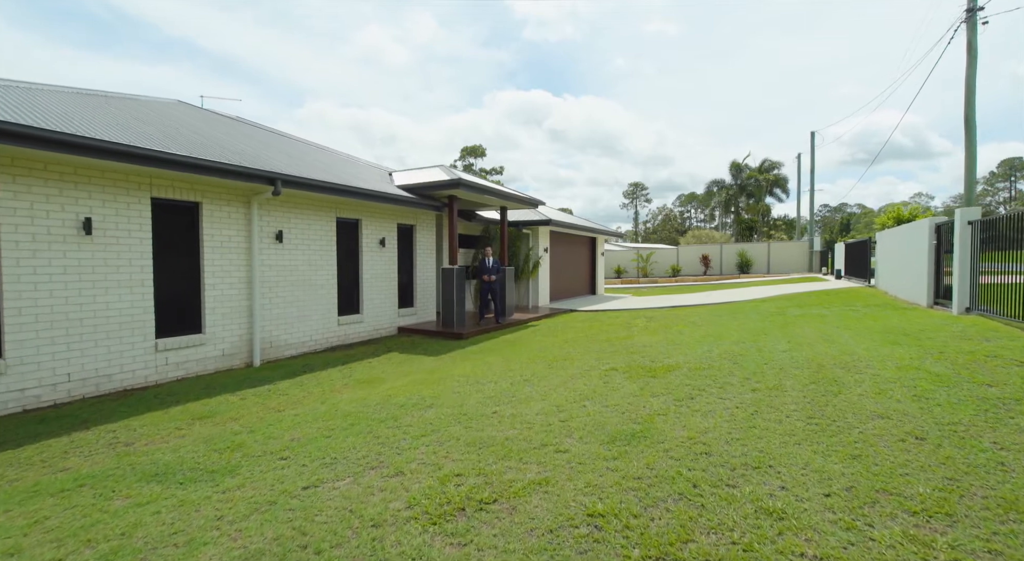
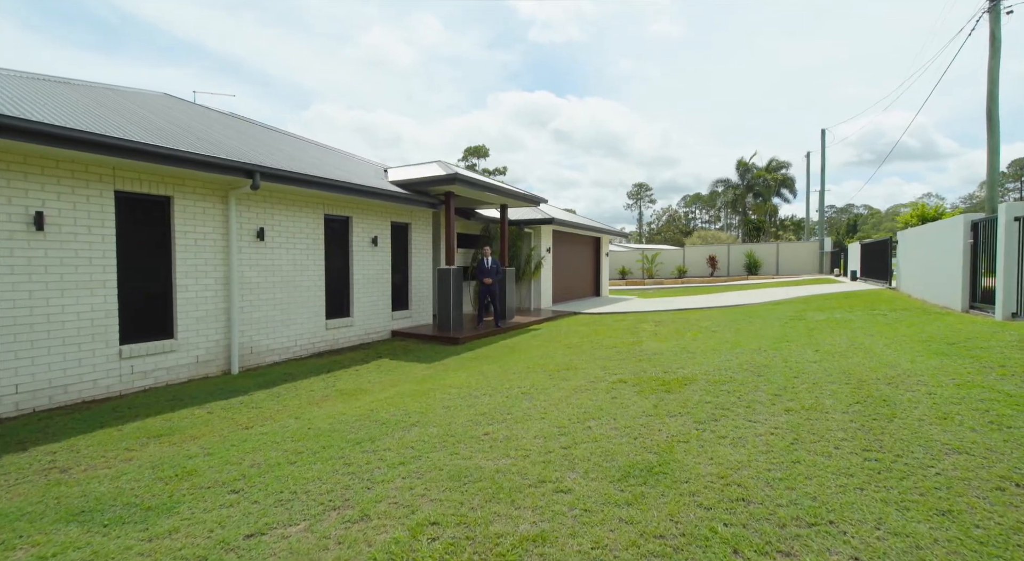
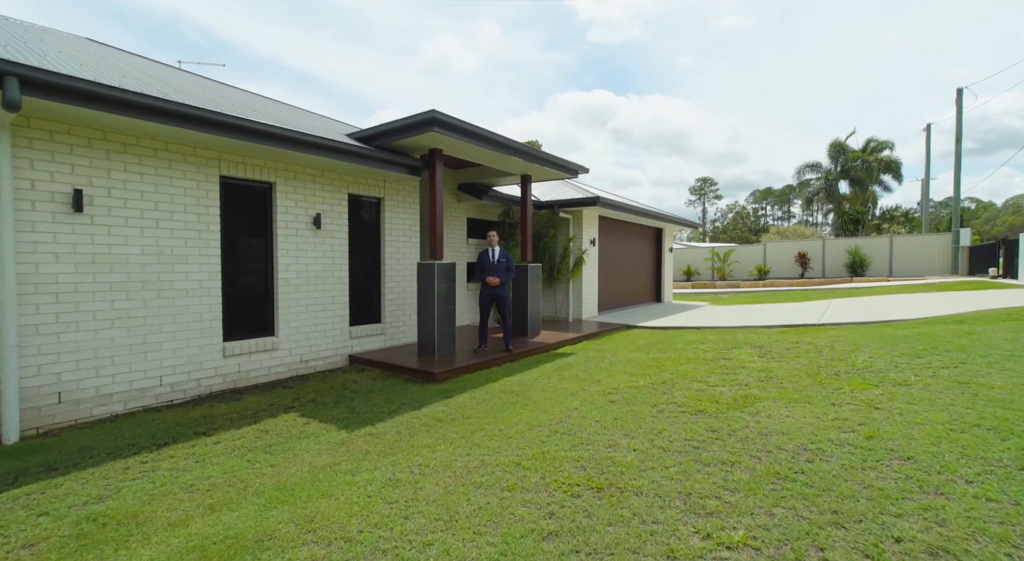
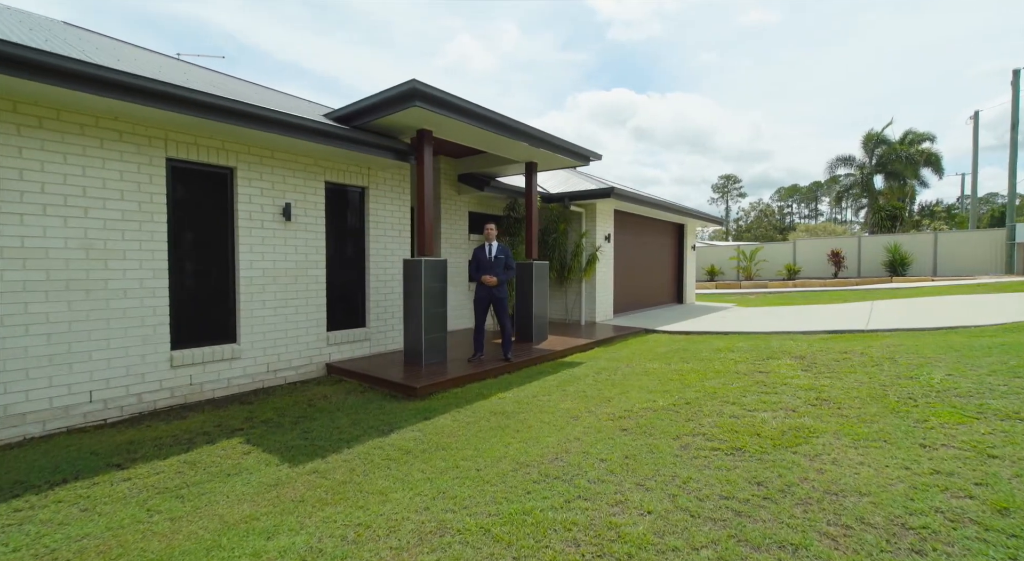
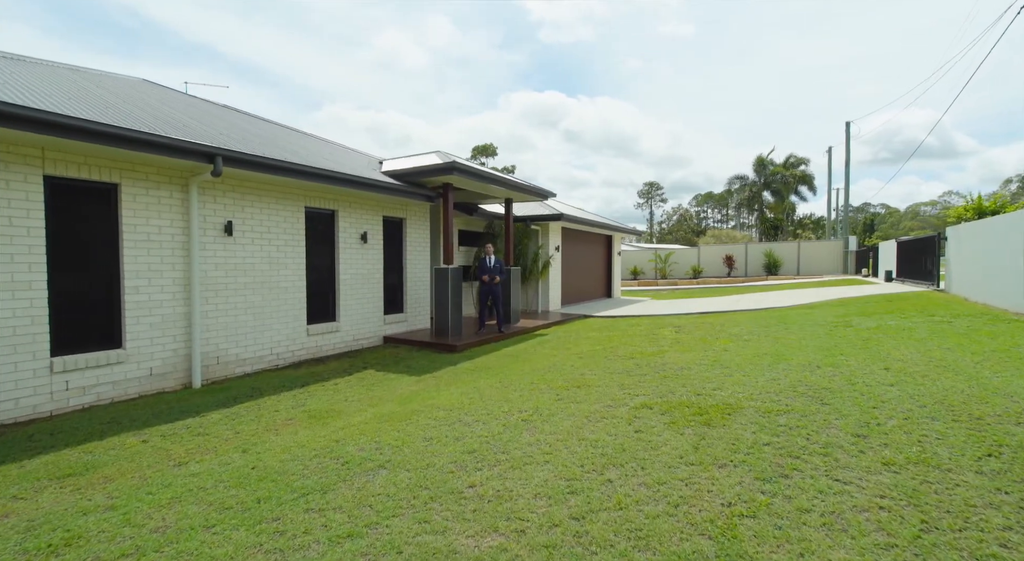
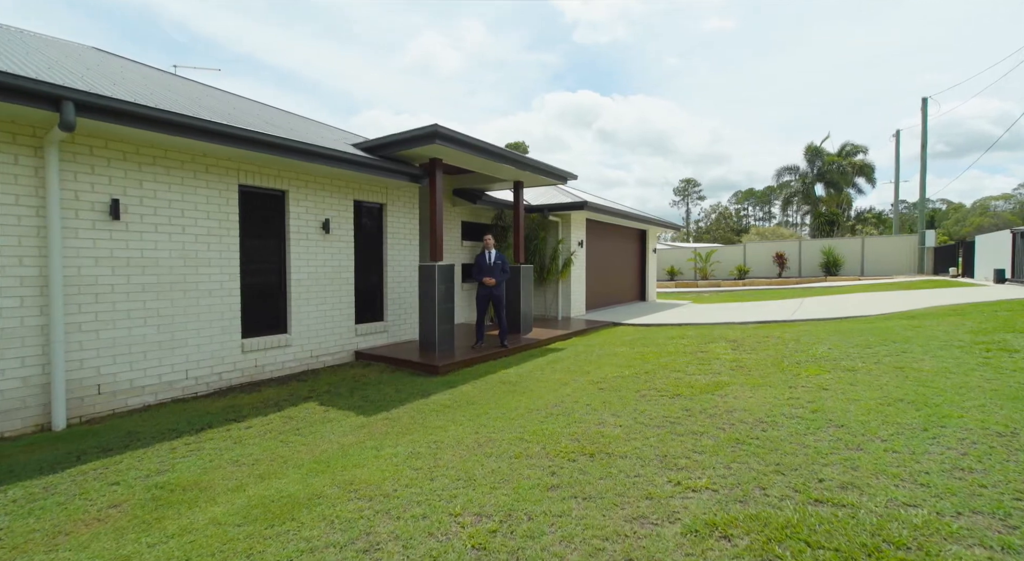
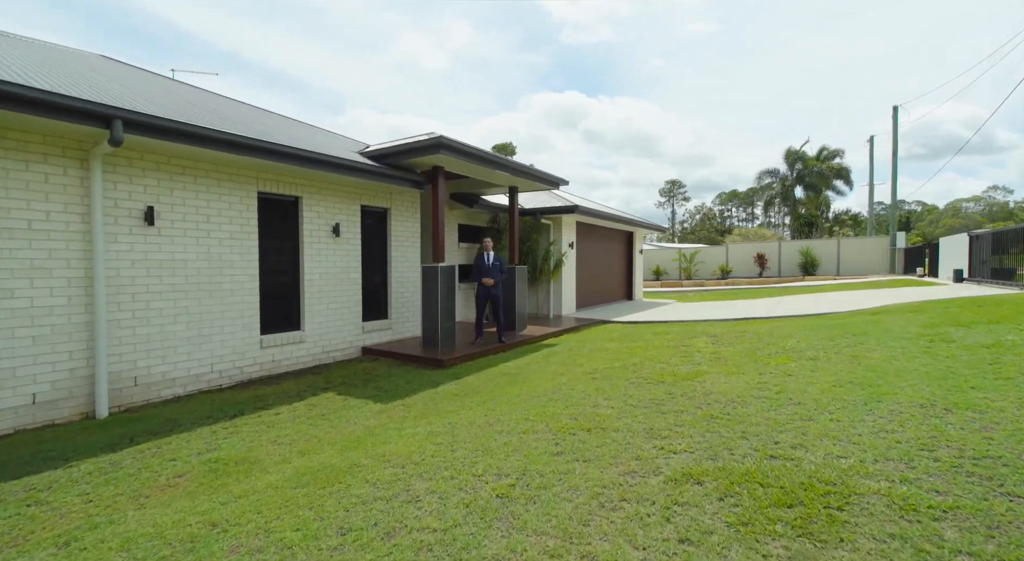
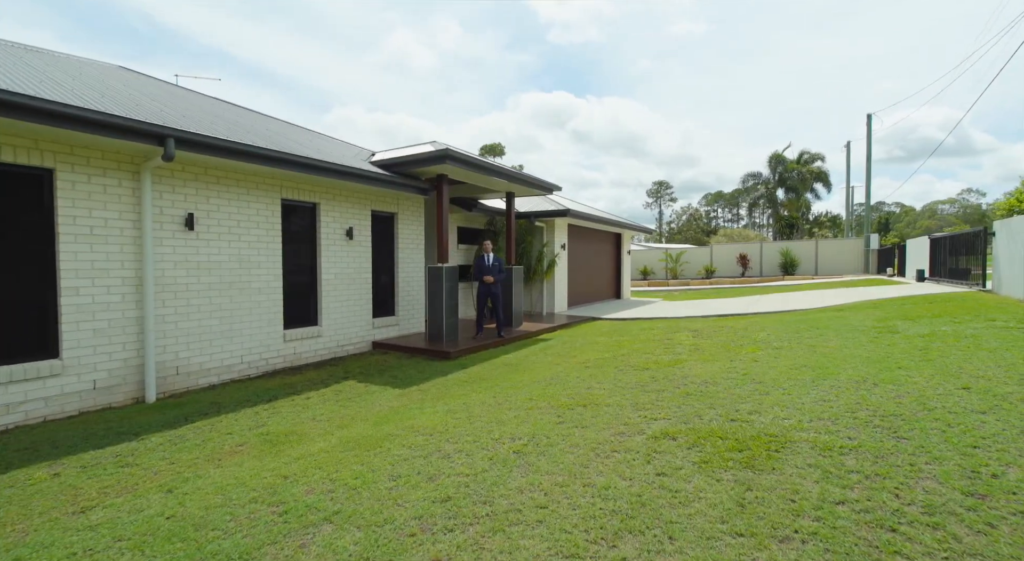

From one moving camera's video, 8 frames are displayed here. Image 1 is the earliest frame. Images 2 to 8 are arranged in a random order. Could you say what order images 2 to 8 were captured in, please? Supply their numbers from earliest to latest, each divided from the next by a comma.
2, 5, 8, 7, 6, 3, 4
